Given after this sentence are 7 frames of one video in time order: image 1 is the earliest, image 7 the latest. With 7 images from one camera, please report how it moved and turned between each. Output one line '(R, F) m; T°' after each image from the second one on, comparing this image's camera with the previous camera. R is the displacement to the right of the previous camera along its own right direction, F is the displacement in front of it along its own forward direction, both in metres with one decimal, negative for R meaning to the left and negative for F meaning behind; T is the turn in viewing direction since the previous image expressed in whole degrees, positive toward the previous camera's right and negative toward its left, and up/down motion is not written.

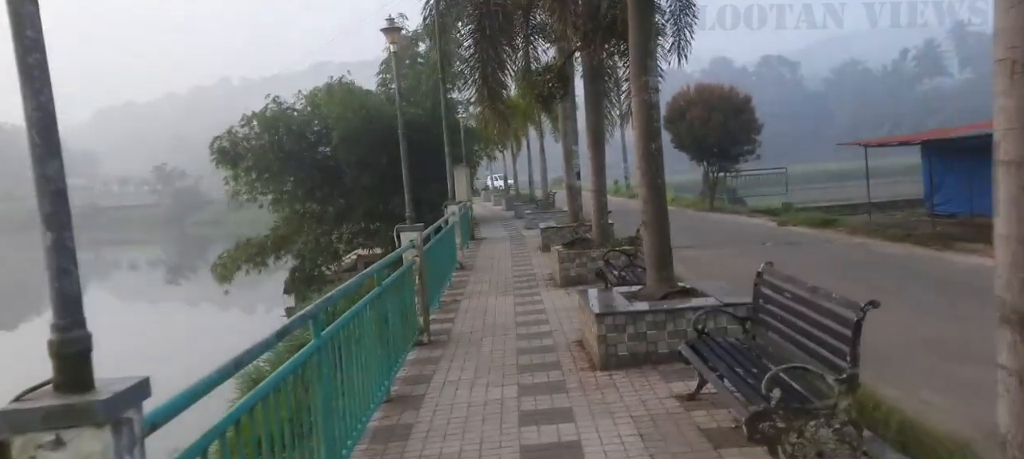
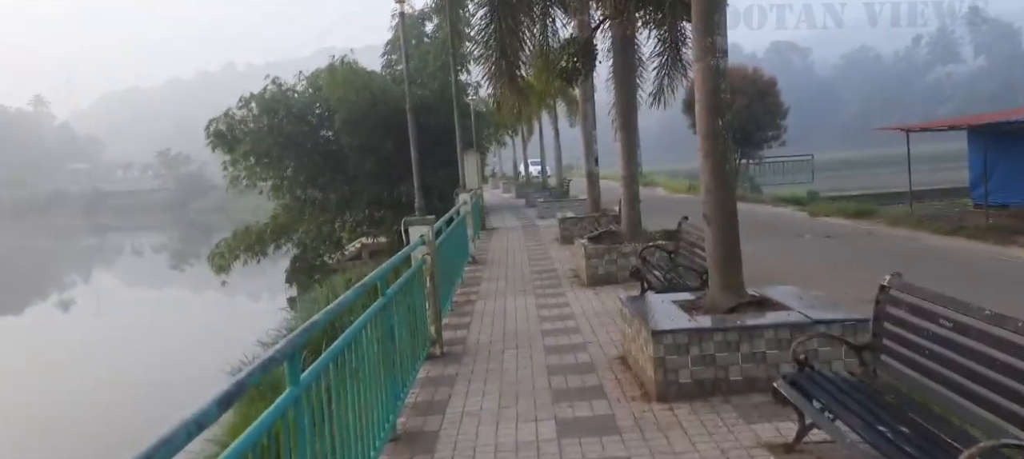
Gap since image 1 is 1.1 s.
(-0.2, +1.0) m; 0°
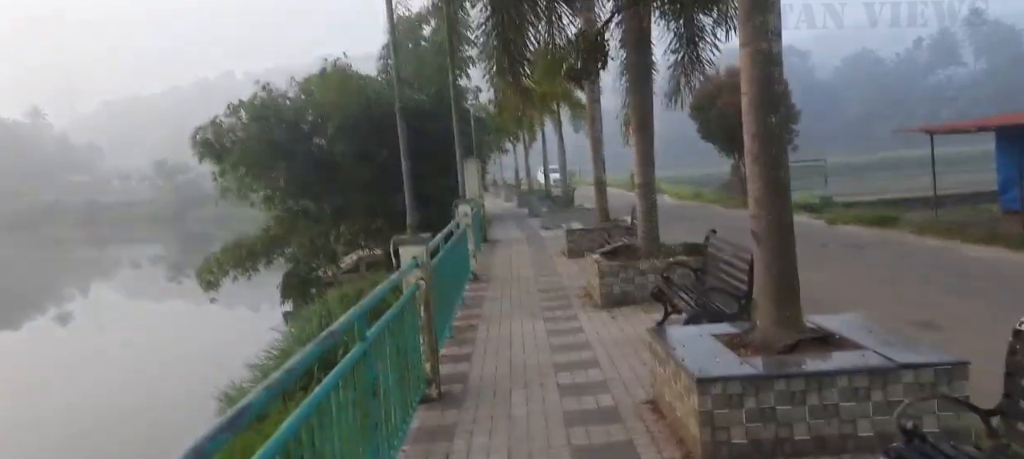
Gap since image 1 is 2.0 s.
(0.0, +0.8) m; 0°
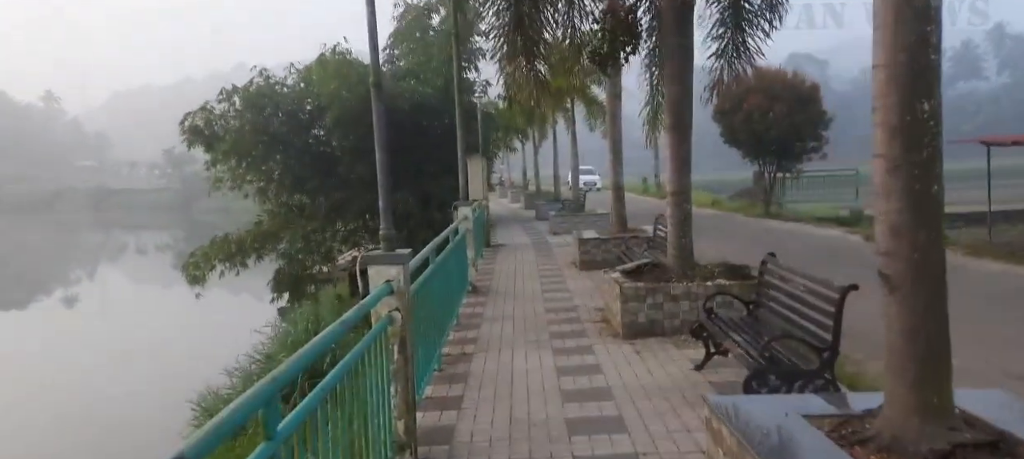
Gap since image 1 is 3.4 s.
(0.0, +1.3) m; 0°
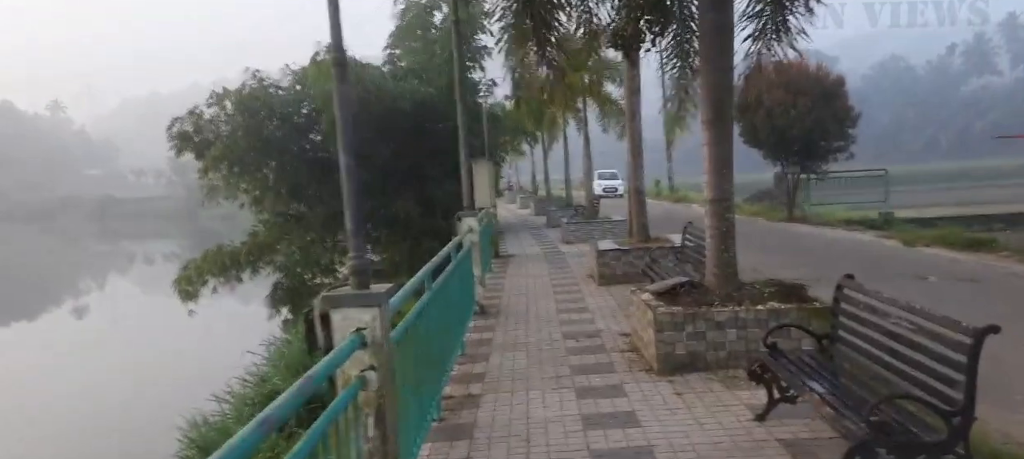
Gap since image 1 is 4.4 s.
(0.0, +1.0) m; -1°
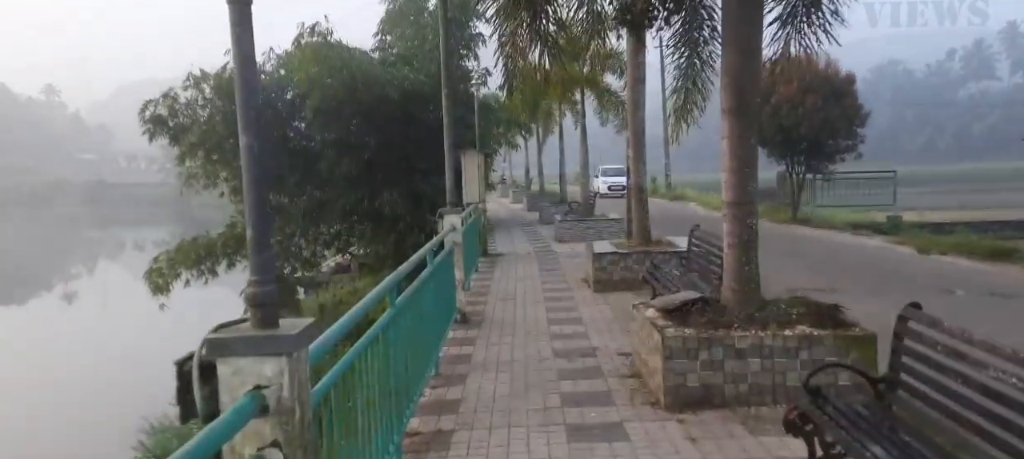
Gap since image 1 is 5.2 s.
(+0.1, +0.9) m; +1°
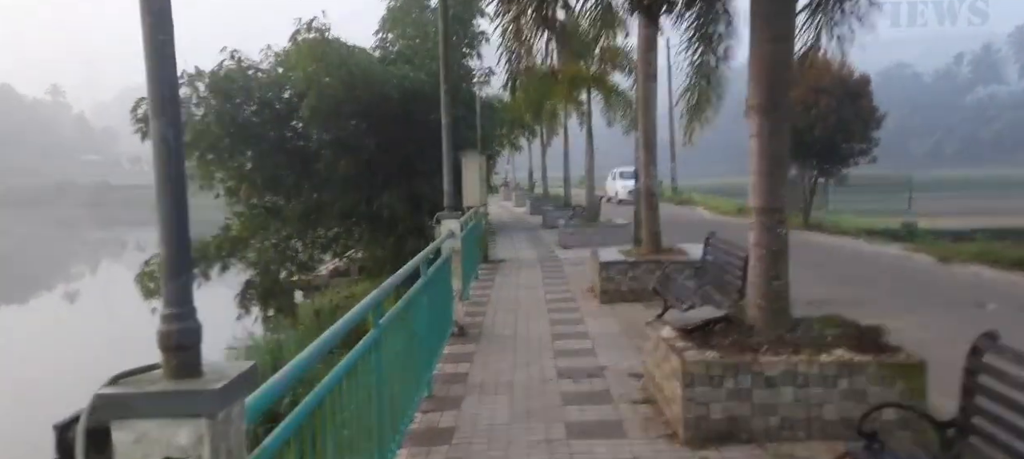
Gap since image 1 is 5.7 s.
(0.0, +0.5) m; 0°
